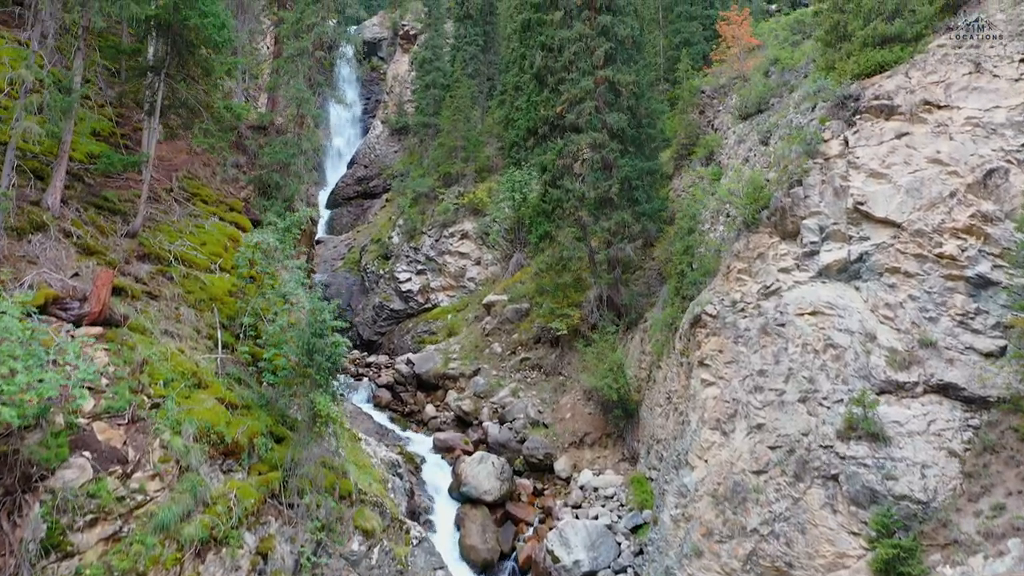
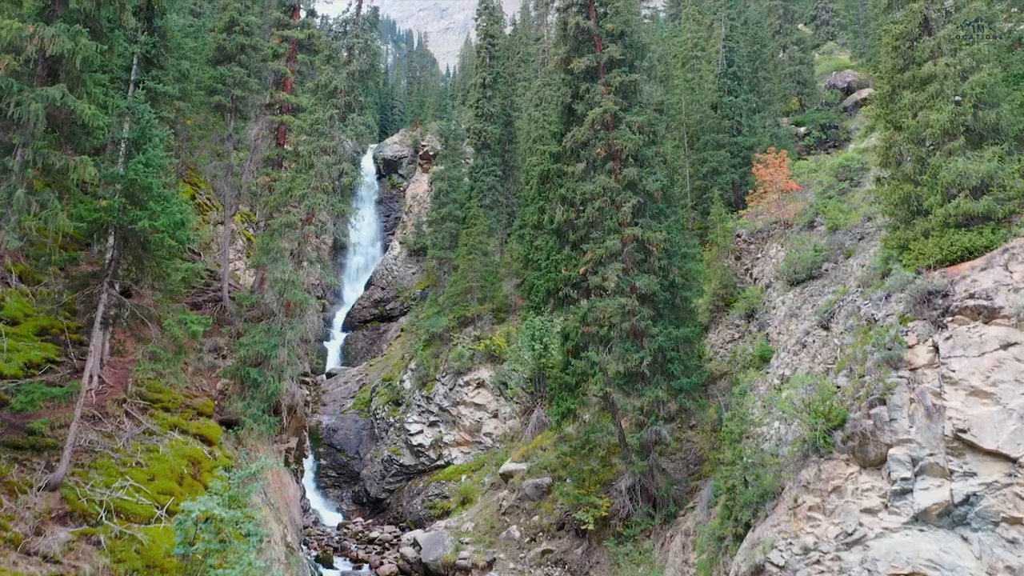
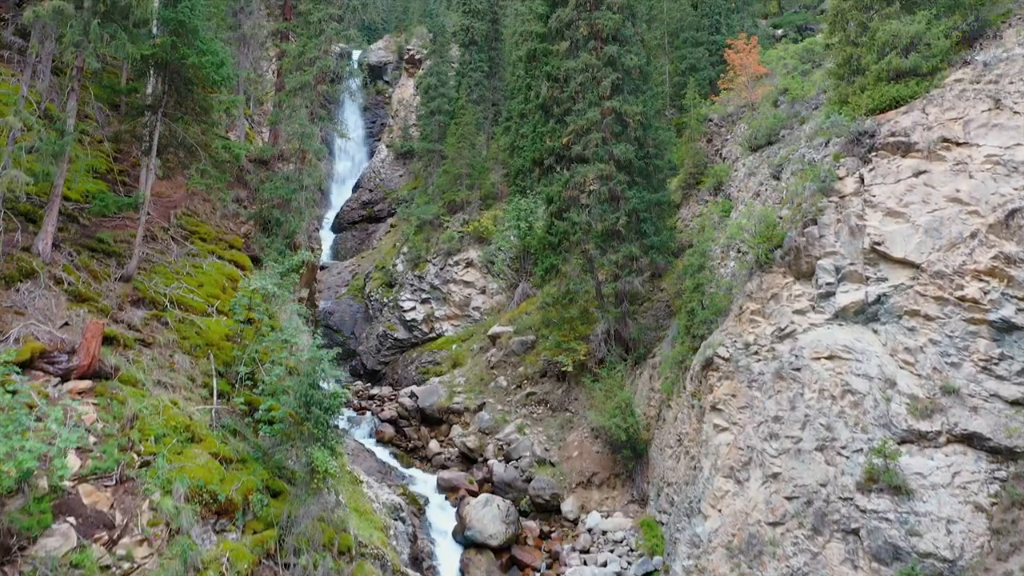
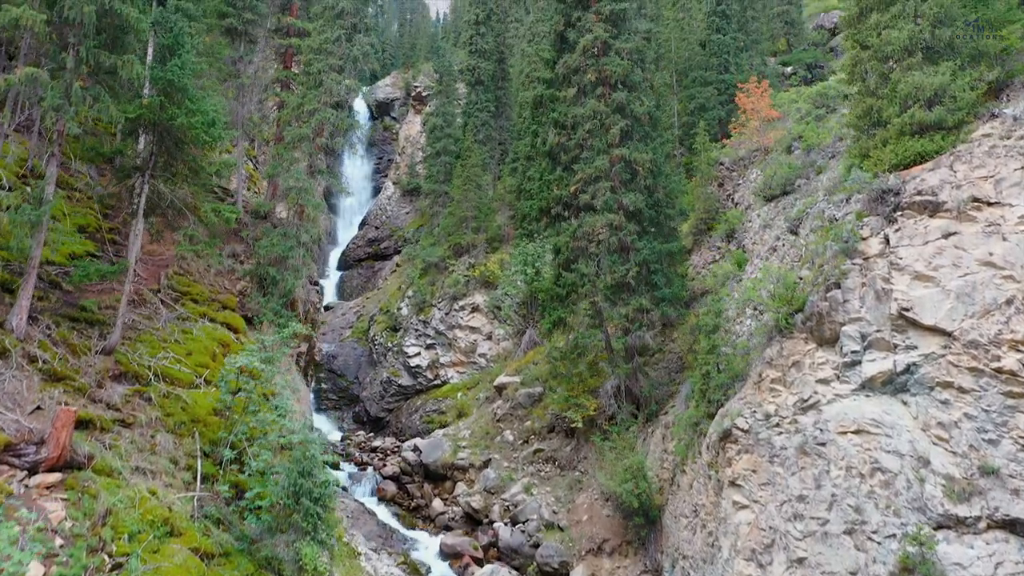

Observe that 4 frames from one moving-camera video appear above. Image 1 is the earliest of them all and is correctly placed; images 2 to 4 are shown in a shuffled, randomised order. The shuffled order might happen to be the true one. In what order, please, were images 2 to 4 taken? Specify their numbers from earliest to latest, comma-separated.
3, 4, 2
